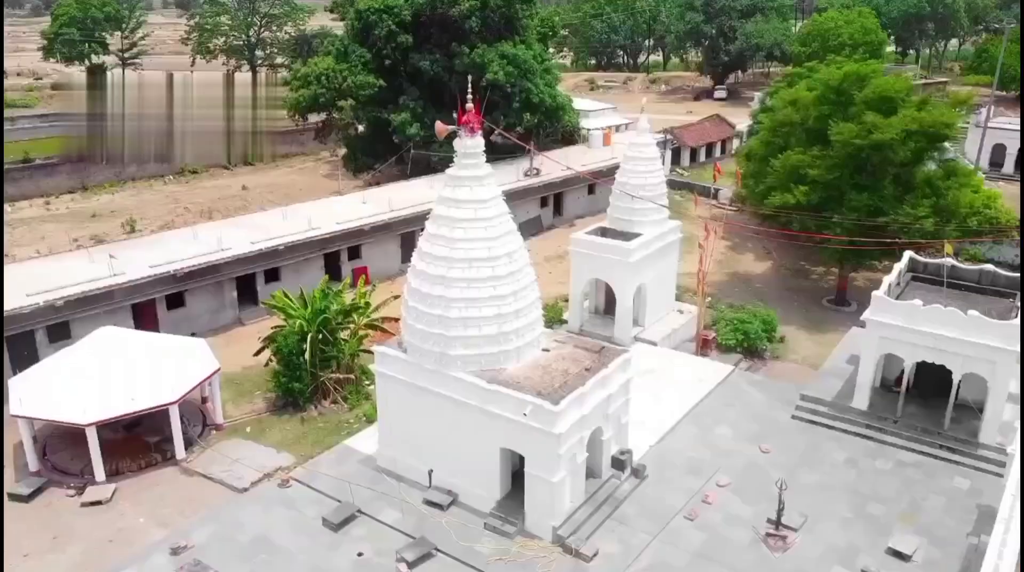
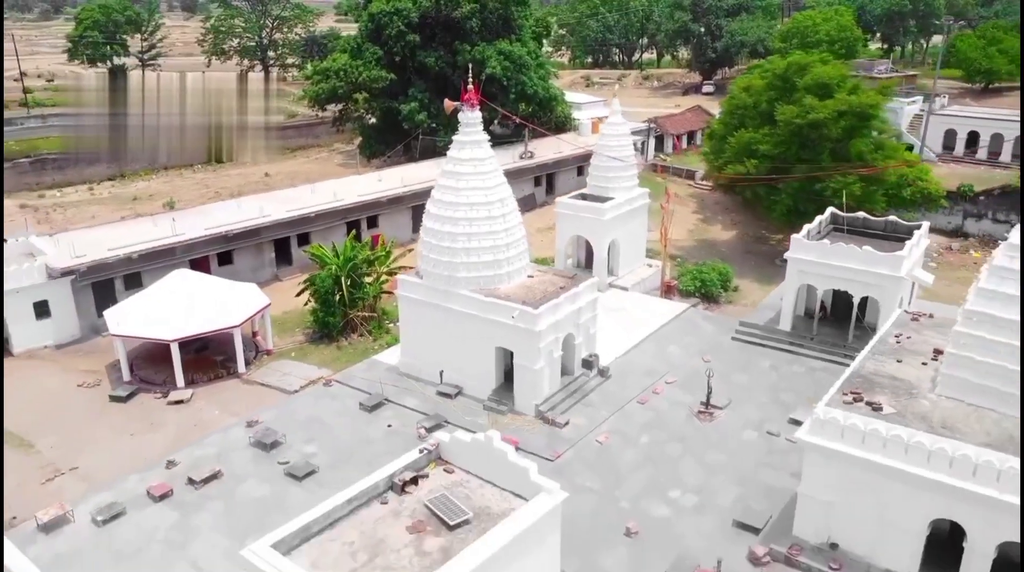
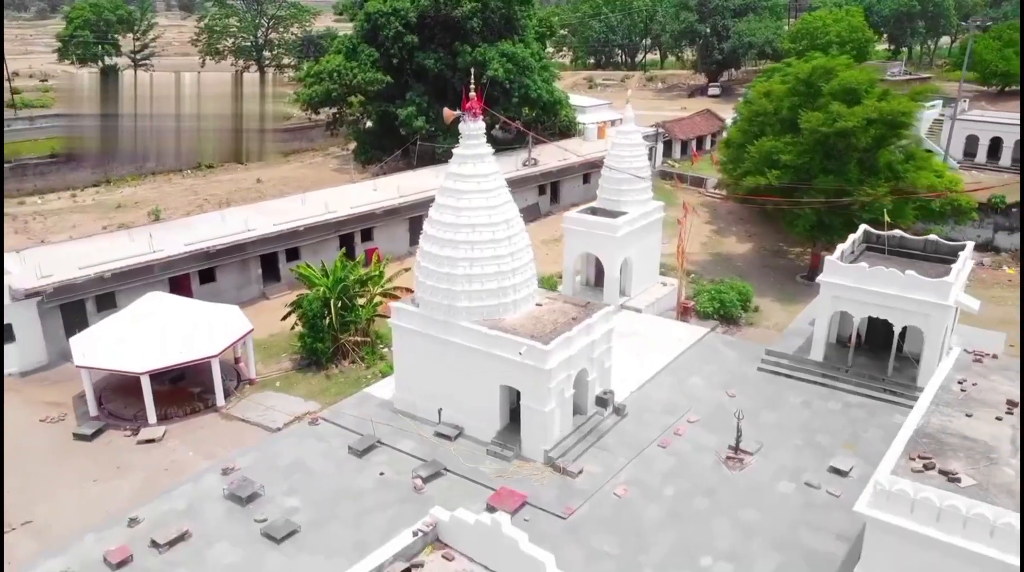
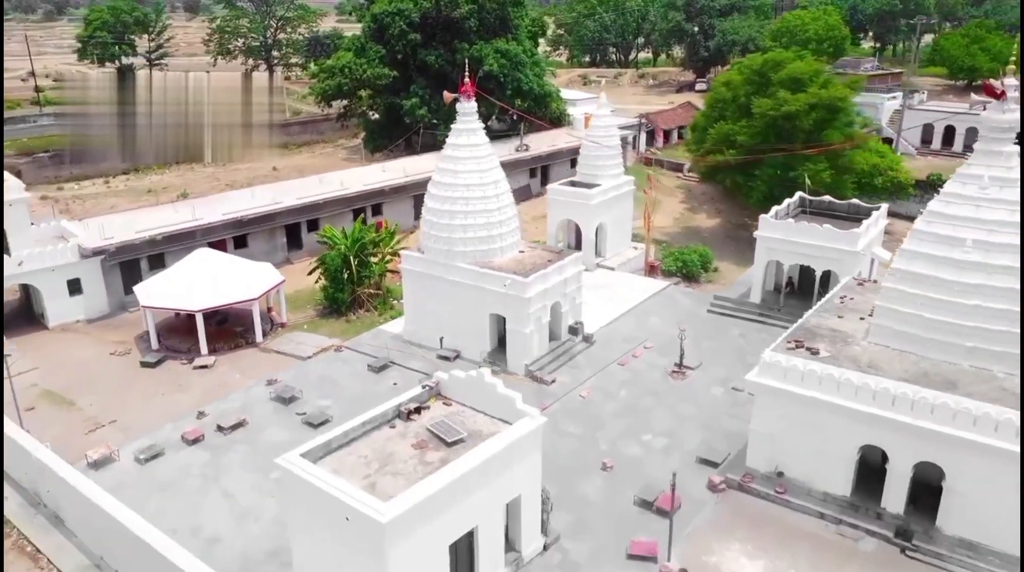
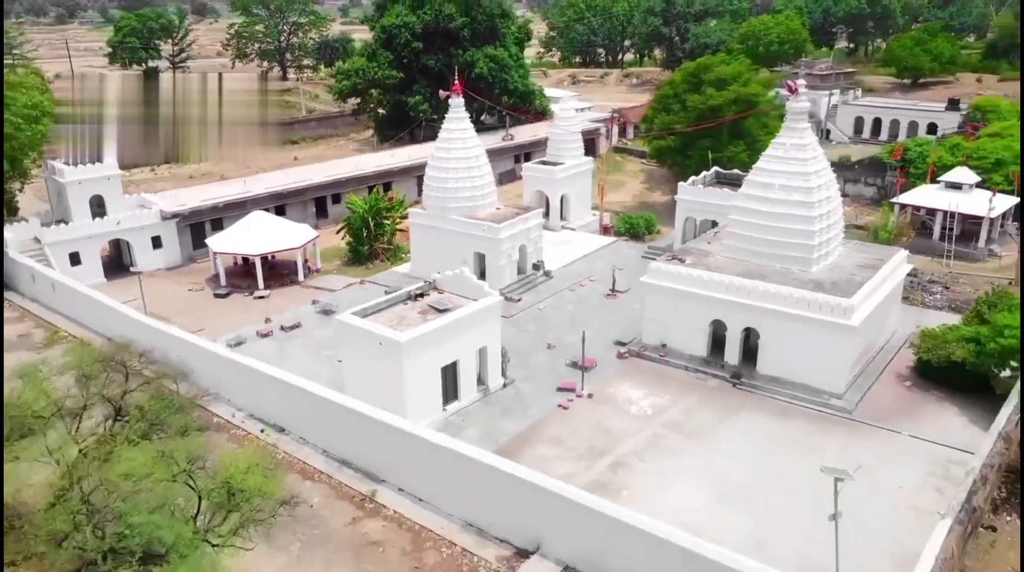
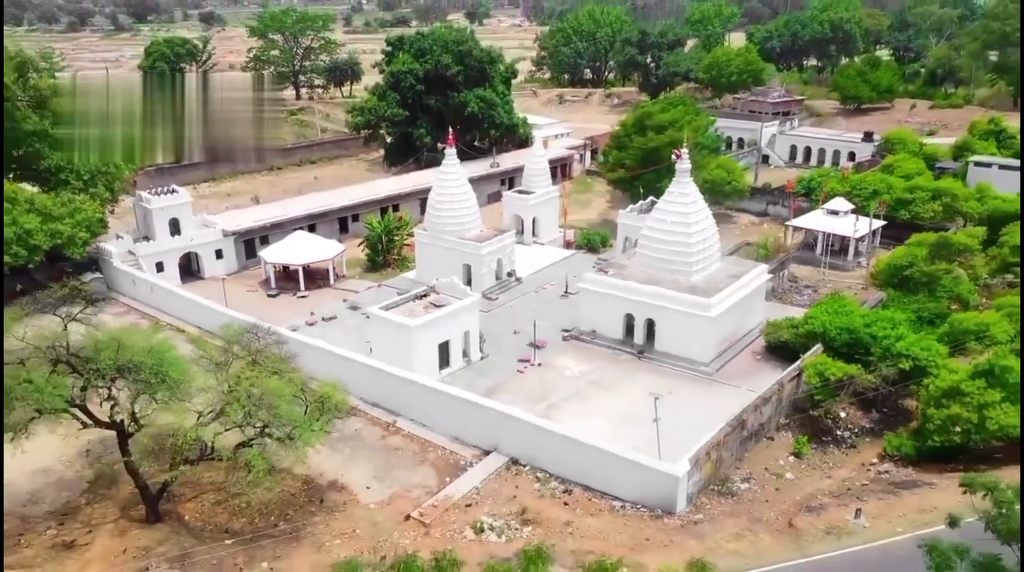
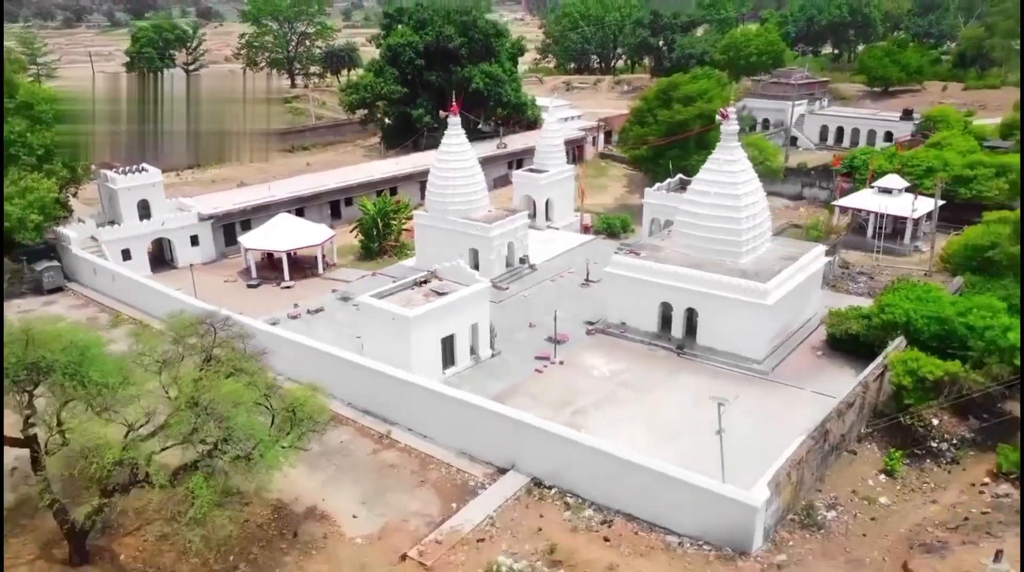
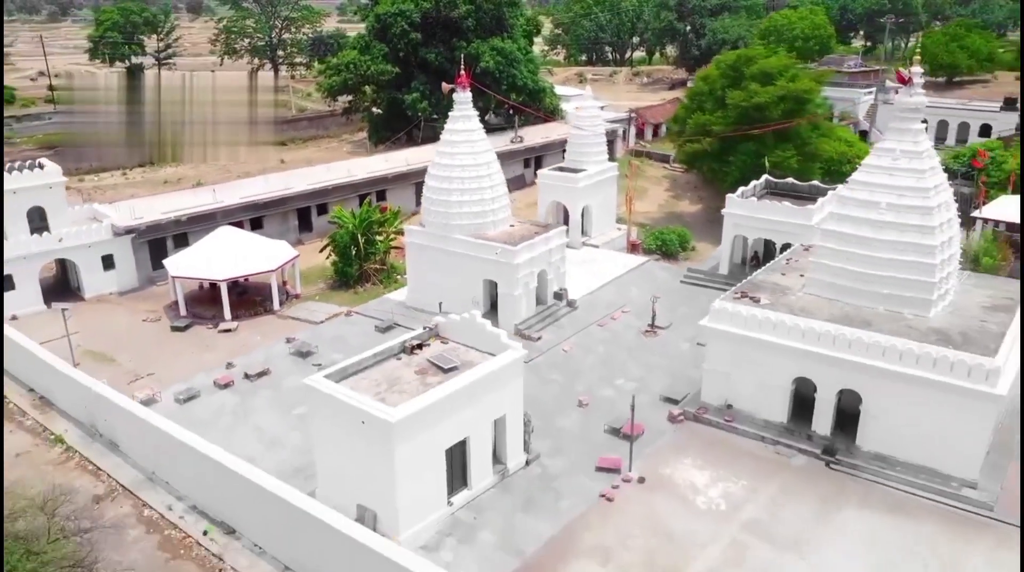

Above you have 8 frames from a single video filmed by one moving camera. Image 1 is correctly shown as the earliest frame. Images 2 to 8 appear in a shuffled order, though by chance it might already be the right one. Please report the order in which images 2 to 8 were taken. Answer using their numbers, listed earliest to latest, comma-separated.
3, 2, 4, 8, 5, 7, 6
